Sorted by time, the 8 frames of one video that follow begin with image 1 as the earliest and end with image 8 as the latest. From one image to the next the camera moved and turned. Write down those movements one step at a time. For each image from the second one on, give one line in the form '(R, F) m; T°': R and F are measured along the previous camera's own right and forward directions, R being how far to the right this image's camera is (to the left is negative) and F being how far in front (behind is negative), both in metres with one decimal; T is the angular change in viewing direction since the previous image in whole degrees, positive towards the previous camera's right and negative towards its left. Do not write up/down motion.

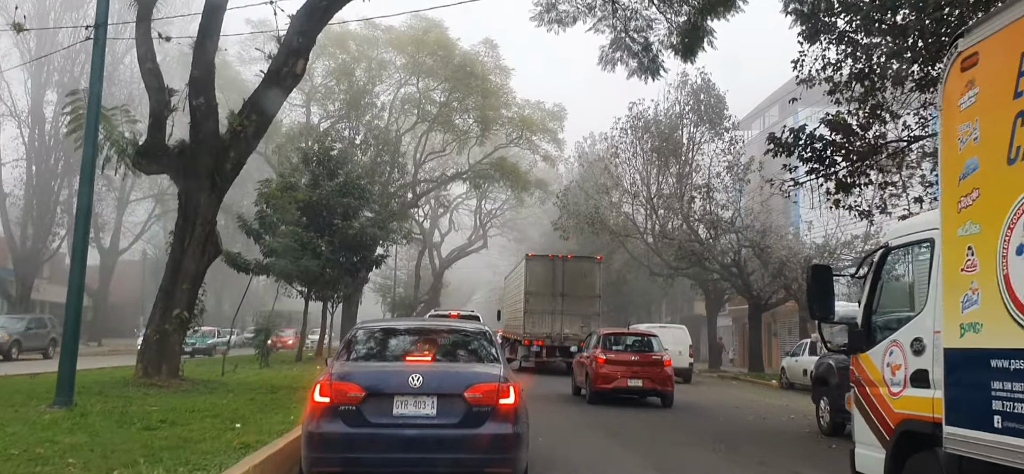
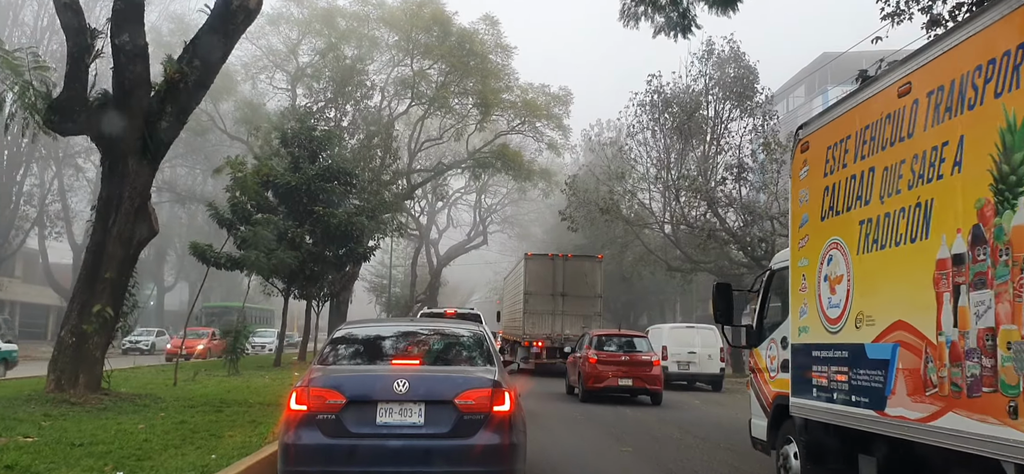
(-0.1, +2.9) m; 0°
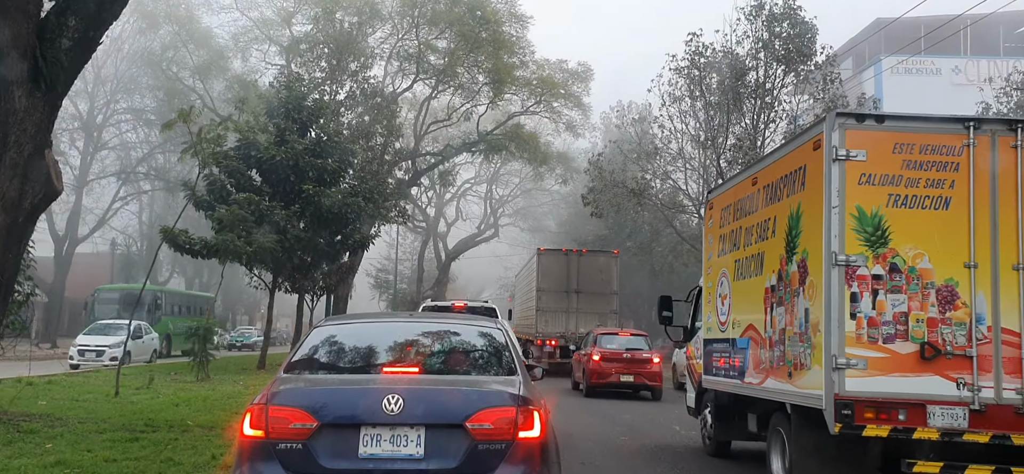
(-0.2, +3.1) m; -1°
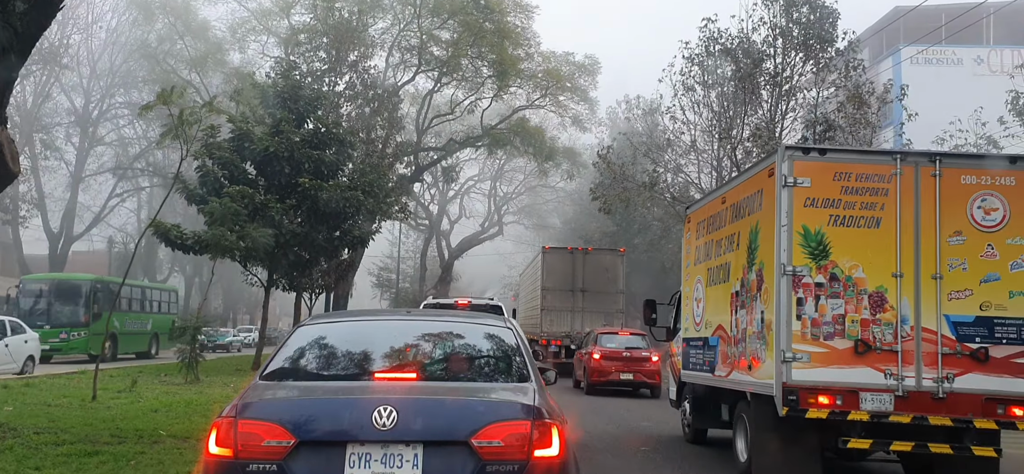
(-0.1, +0.9) m; 0°
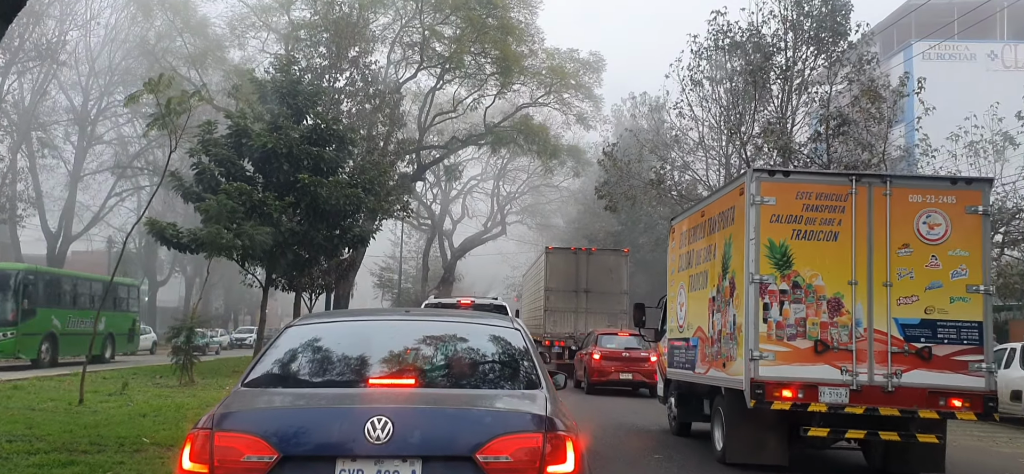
(0.0, +0.5) m; 0°
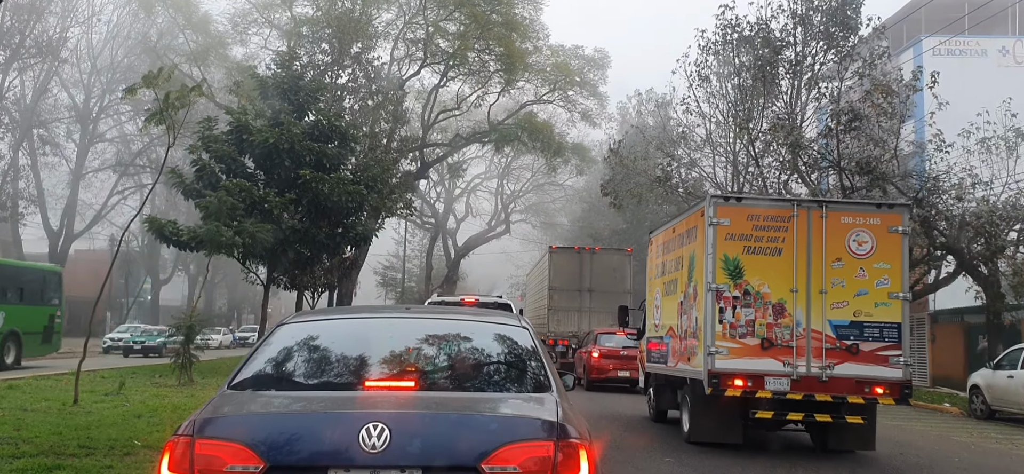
(0.0, +0.3) m; 0°
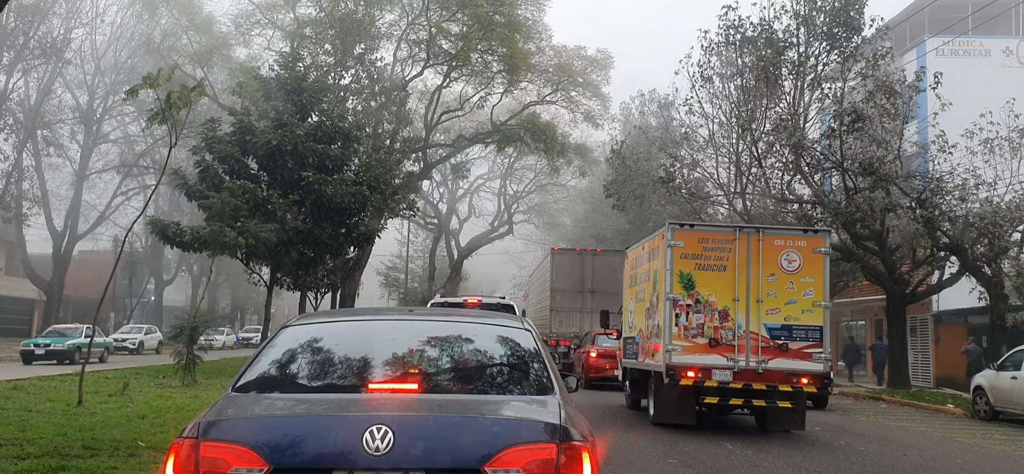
(0.0, 0.0) m; 0°
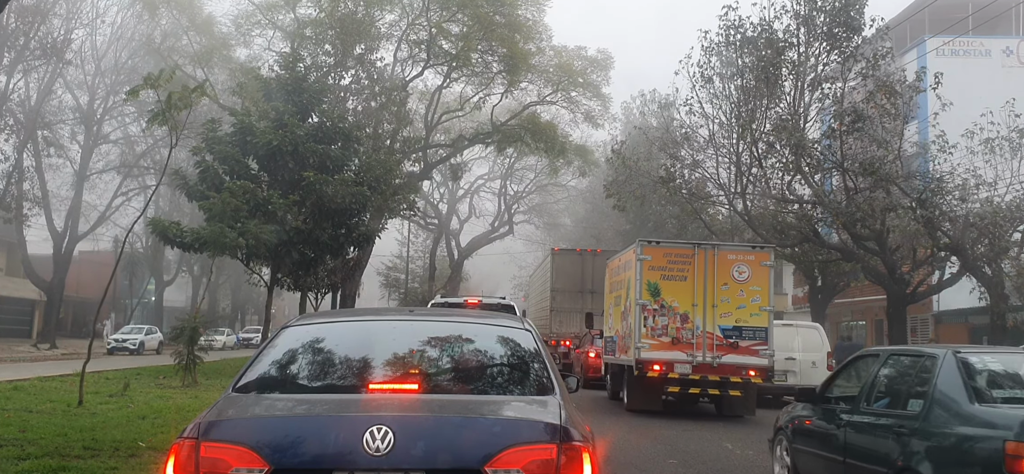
(0.0, 0.0) m; 0°
